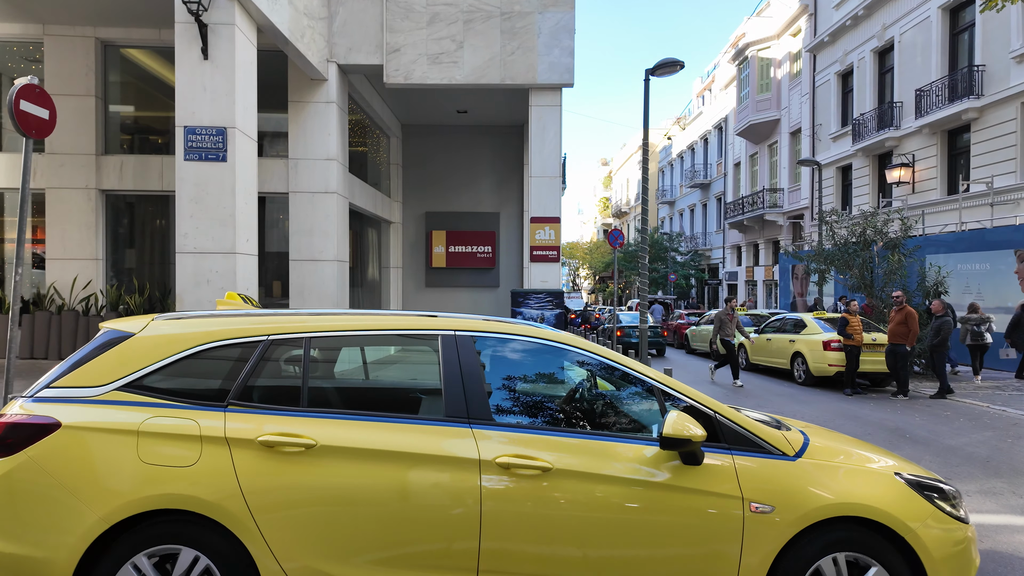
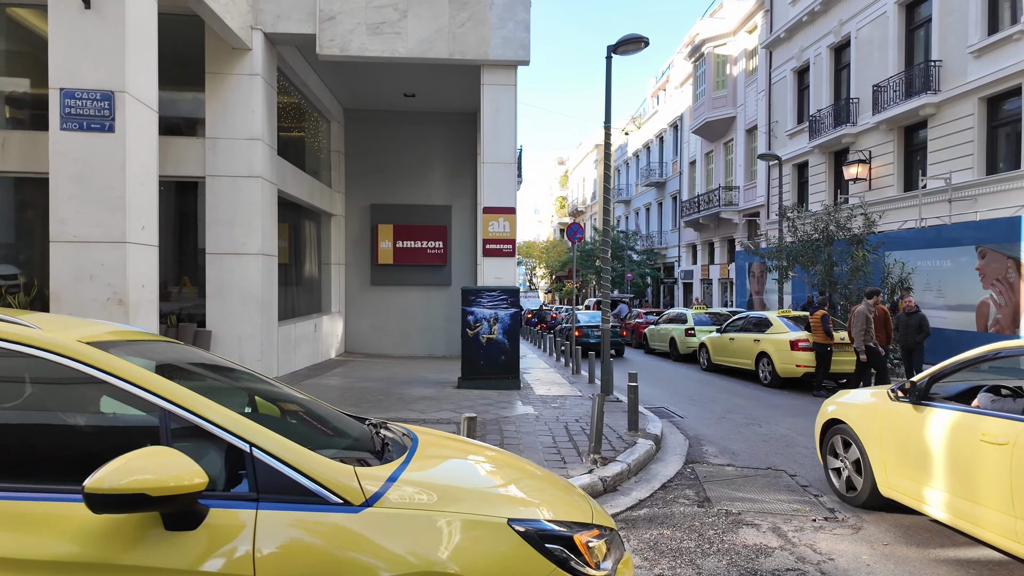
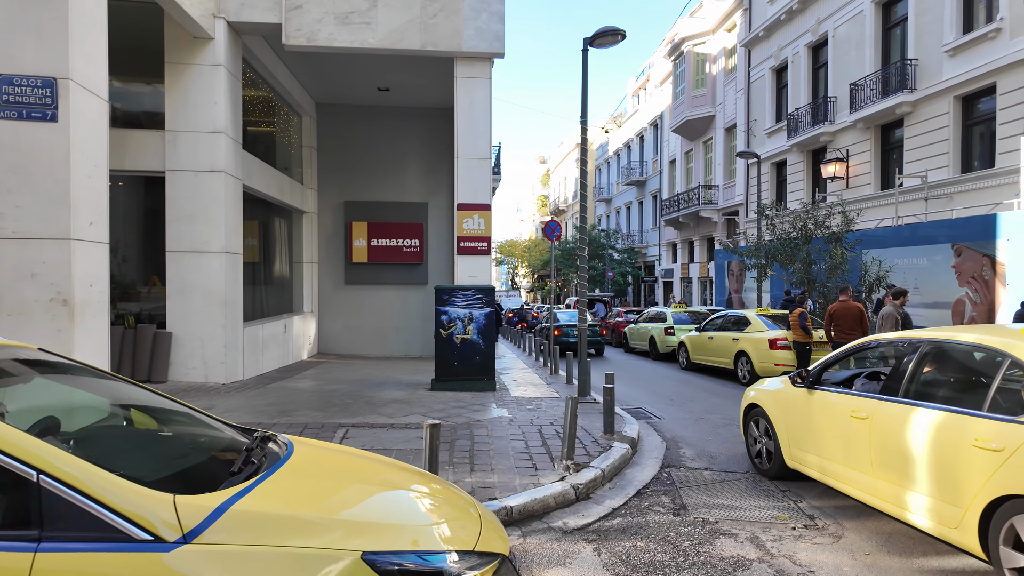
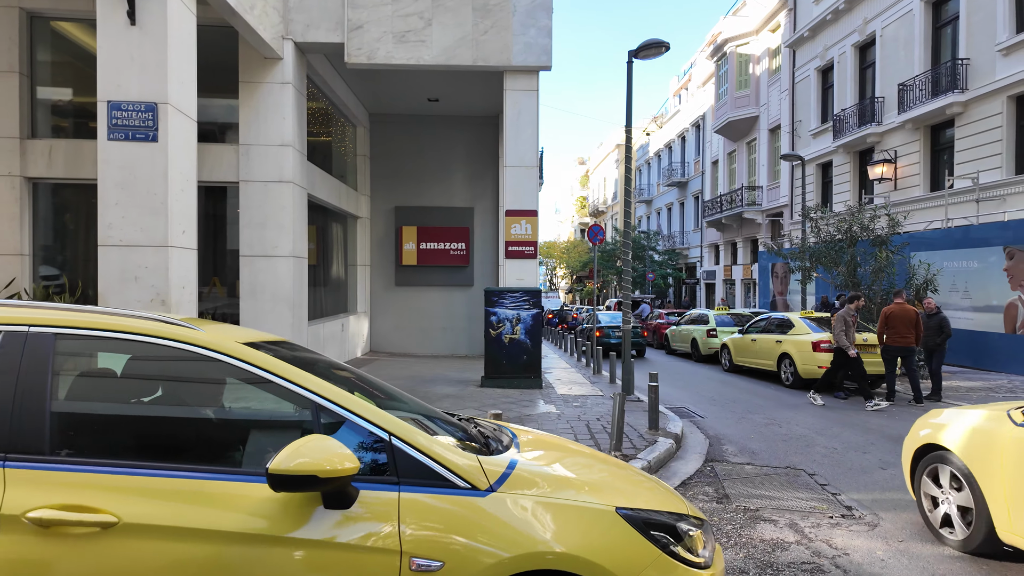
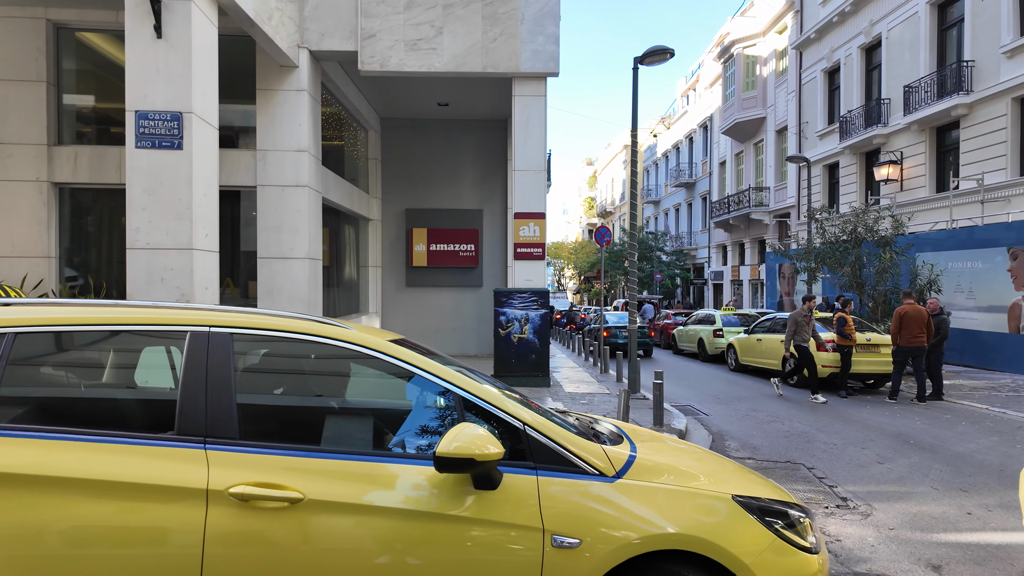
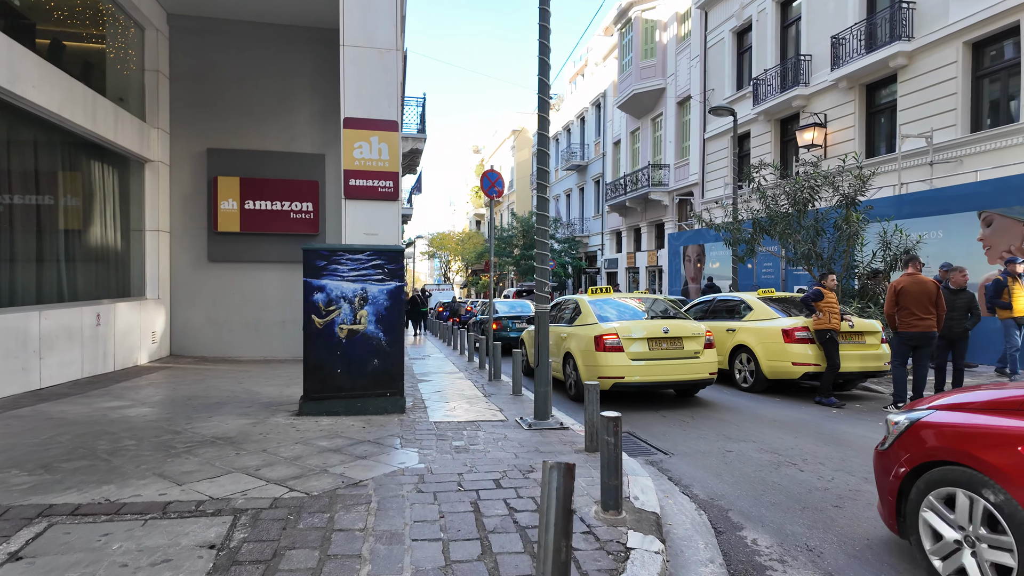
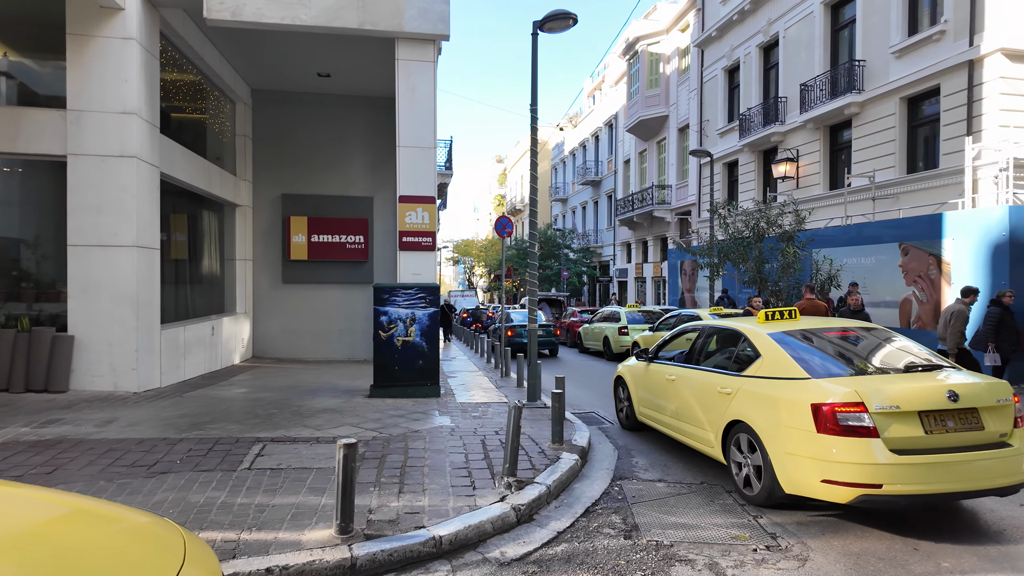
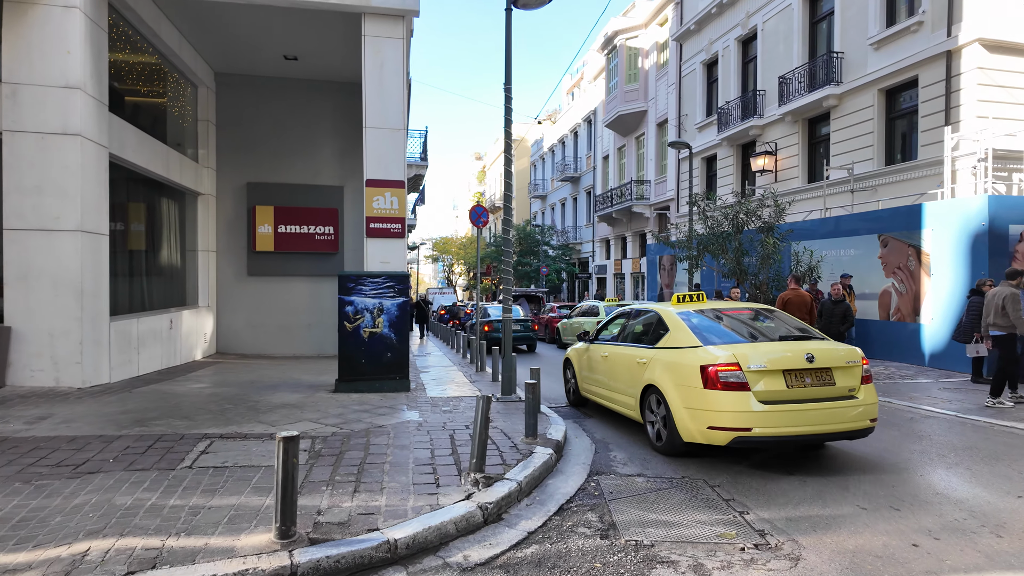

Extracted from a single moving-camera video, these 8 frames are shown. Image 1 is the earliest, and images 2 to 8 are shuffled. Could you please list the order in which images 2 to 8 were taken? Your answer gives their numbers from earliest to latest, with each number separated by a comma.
5, 4, 2, 3, 7, 8, 6
